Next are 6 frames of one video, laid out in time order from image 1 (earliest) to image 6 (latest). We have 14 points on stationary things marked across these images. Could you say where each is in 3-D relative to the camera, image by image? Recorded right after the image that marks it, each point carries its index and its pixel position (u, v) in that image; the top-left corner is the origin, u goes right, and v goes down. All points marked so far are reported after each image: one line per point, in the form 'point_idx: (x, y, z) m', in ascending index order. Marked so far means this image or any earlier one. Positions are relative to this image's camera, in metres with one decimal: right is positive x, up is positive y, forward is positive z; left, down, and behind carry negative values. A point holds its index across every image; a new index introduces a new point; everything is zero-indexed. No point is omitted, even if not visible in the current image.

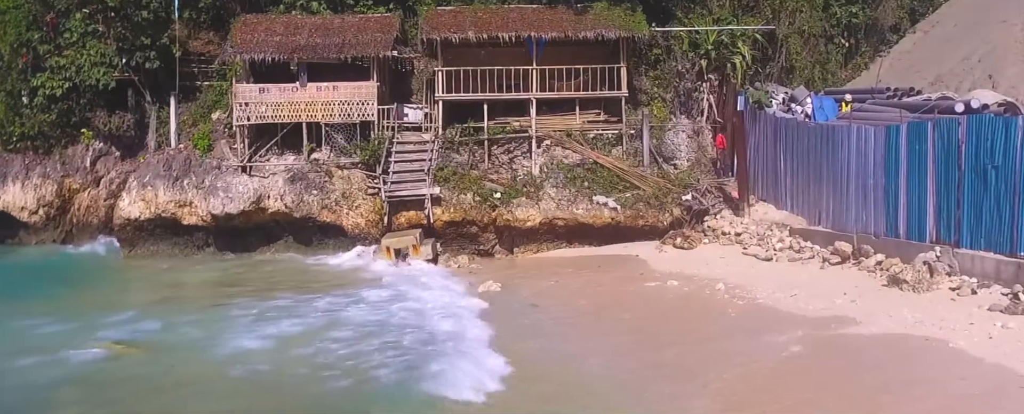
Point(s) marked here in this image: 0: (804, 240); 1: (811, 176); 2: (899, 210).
0: (+6.3, -0.7, +18.1) m
1: (+6.5, +0.7, +18.6) m
2: (+7.1, 0.0, +15.5) m
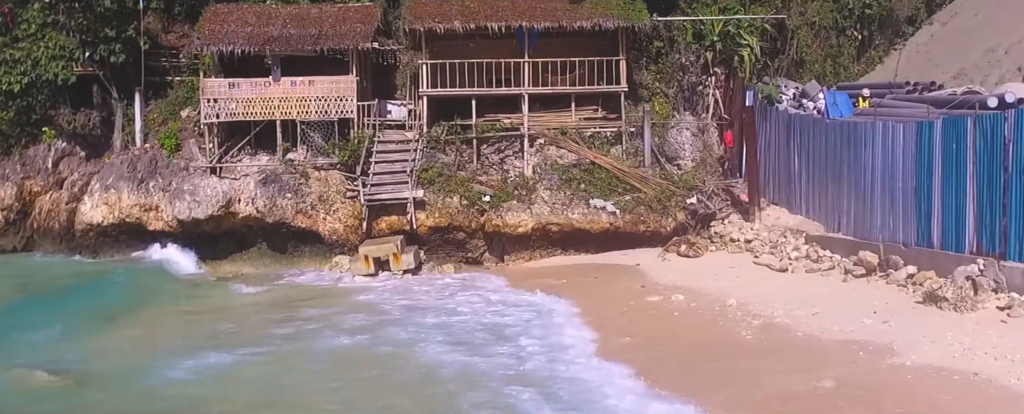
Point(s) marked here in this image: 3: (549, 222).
0: (+6.0, -0.8, +16.5) m
1: (+6.3, +0.6, +16.9) m
2: (+6.8, -0.1, +13.8) m
3: (+0.9, -0.3, +19.5) m
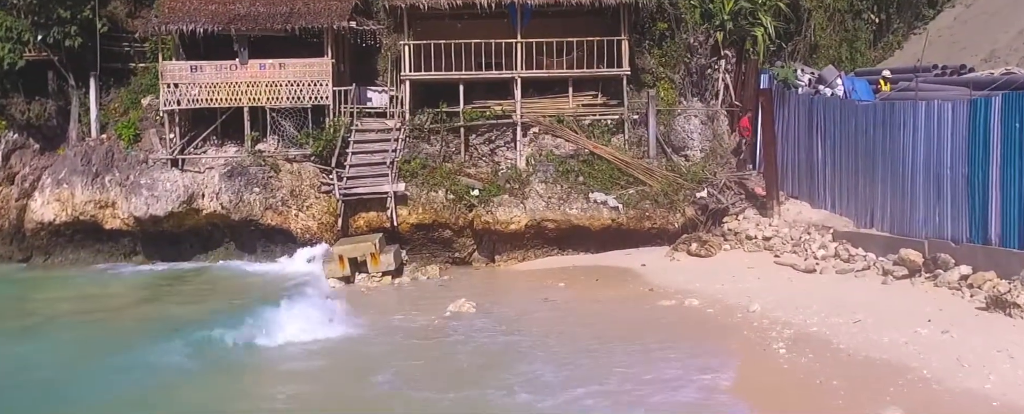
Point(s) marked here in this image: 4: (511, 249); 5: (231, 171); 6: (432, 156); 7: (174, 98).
0: (+5.9, -0.7, +14.6) m
1: (+6.1, +0.7, +15.0) m
2: (+6.7, 0.0, +11.9) m
3: (+0.7, -0.2, +17.6) m
4: (0.0, -0.9, +17.9) m
5: (-6.2, +0.8, +18.9) m
6: (-1.8, +1.1, +18.9) m
7: (-7.6, +2.5, +19.1) m
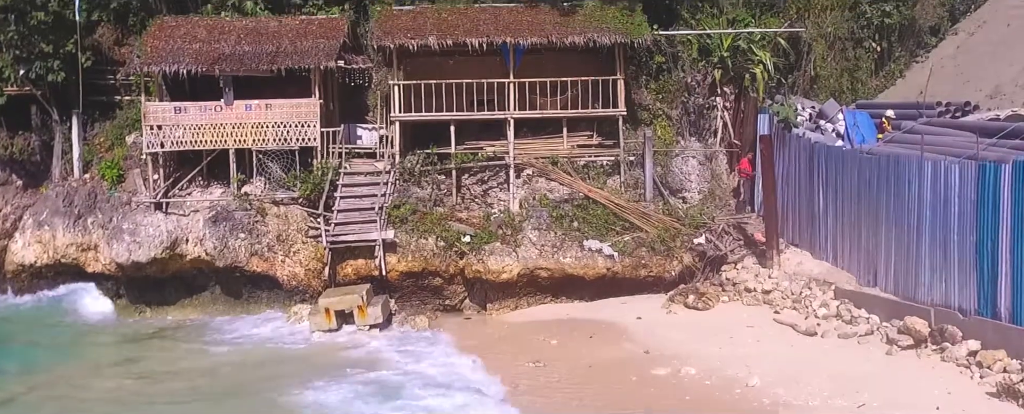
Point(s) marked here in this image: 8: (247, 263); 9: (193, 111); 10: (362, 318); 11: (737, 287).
0: (+5.7, -1.7, +14.1) m
1: (+6.0, -0.2, +14.5) m
2: (+6.5, -1.0, +11.4) m
3: (+0.5, -1.2, +17.1) m
4: (-0.2, -1.9, +17.4) m
5: (-6.4, -0.2, +18.4) m
6: (-2.0, +0.2, +18.4) m
7: (-7.8, +1.5, +18.6) m
8: (-5.6, -1.2, +17.9) m
9: (-7.0, +2.1, +18.5) m
10: (-2.9, -2.1, +16.3) m
11: (+4.3, -1.5, +16.2) m
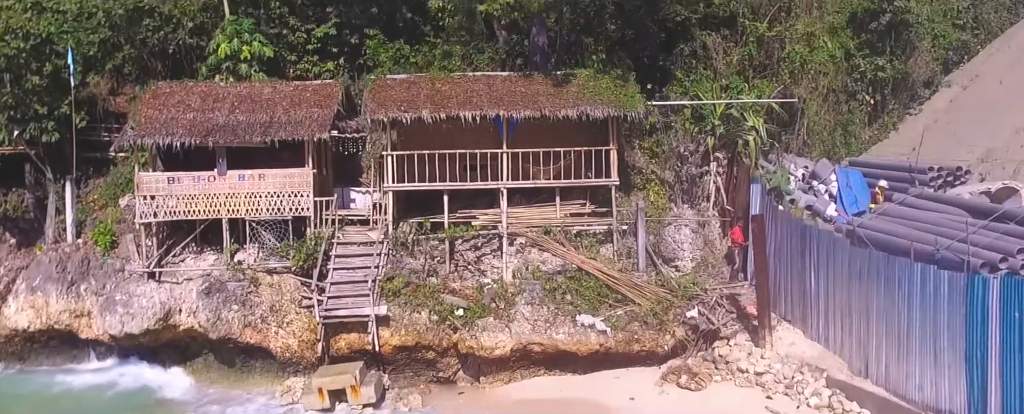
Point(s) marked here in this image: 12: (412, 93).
0: (+5.6, -3.2, +14.1) m
1: (+5.8, -1.8, +14.6) m
2: (+6.4, -2.5, +11.4) m
3: (+0.4, -2.7, +17.1) m
4: (-0.3, -3.4, +17.4) m
5: (-6.5, -1.7, +18.4) m
6: (-2.1, -1.4, +18.4) m
7: (-7.9, -0.1, +18.6) m
8: (-5.7, -2.7, +17.9) m
9: (-7.1, +0.6, +18.5) m
10: (-3.0, -3.6, +16.4) m
11: (+4.2, -3.1, +16.3) m
12: (-2.2, +2.5, +18.5) m
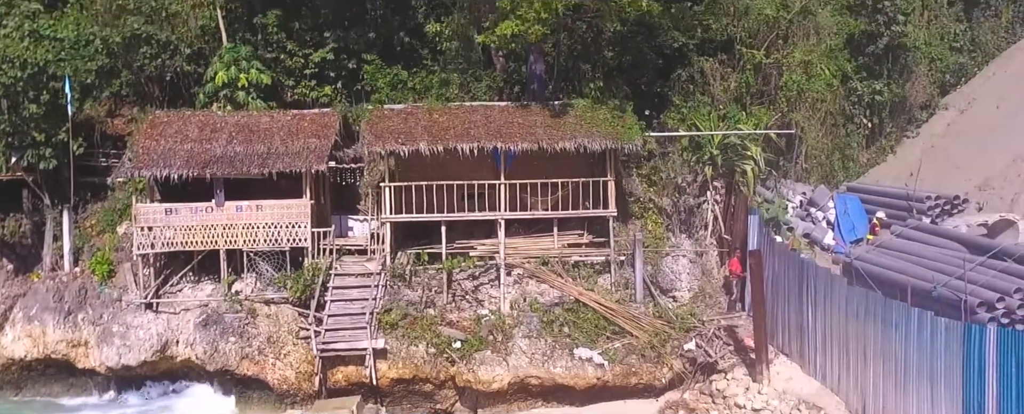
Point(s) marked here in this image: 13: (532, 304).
0: (+5.5, -3.9, +14.1) m
1: (+5.8, -2.4, +14.6) m
2: (+6.4, -3.1, +11.4) m
3: (+0.3, -3.4, +17.1) m
4: (-0.4, -4.1, +17.4) m
5: (-6.6, -2.4, +18.3) m
6: (-2.2, -2.0, +18.4) m
7: (-8.0, -0.7, +18.5) m
8: (-5.8, -3.4, +17.8) m
9: (-7.2, -0.1, +18.5) m
10: (-3.1, -4.3, +16.3) m
11: (+4.1, -3.7, +16.3) m
12: (-2.2, +1.8, +18.5) m
13: (+0.4, -2.0, +18.4) m
